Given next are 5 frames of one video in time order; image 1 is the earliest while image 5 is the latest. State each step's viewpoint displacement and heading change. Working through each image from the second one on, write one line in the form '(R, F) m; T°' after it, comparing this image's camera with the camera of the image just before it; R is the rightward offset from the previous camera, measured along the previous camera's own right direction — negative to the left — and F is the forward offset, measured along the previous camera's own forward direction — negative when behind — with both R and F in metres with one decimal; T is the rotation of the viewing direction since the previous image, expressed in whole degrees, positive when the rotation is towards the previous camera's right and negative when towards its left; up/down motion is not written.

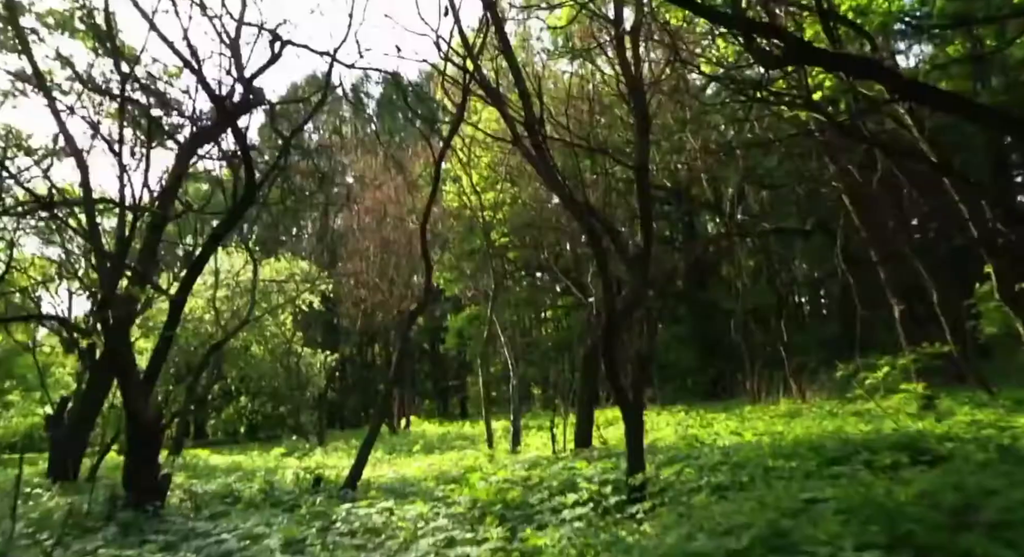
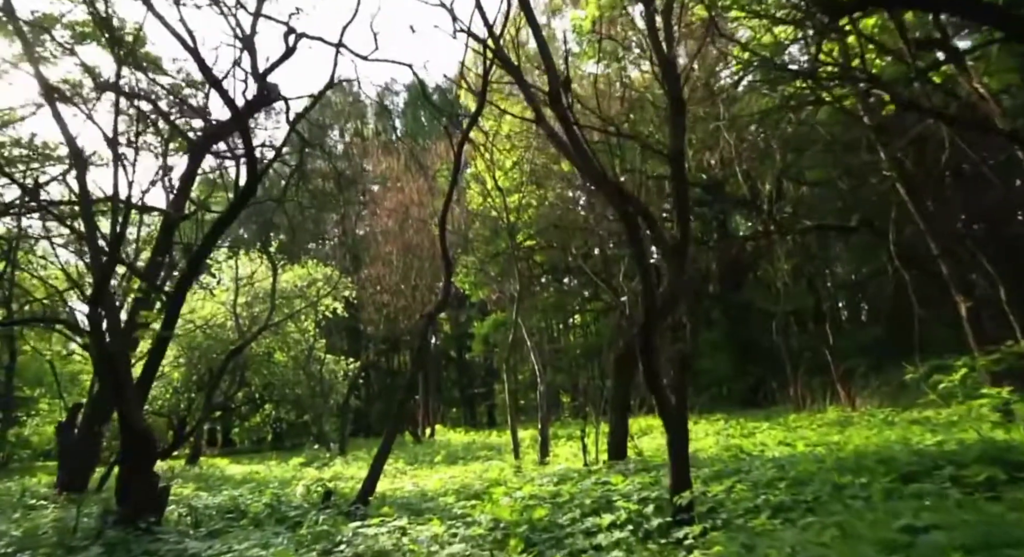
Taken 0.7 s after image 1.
(0.0, +0.7) m; -2°
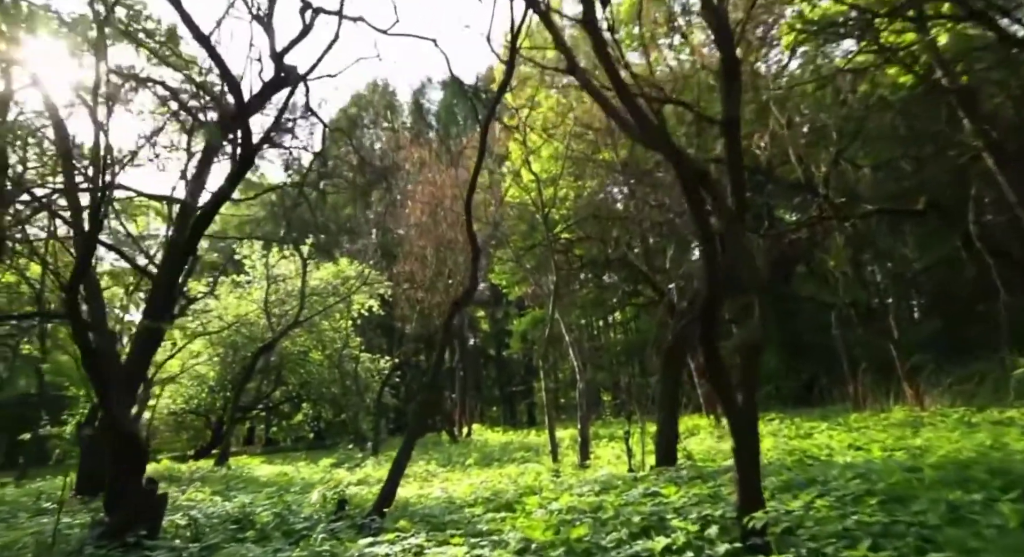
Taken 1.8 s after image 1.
(+0.1, +0.8) m; -3°
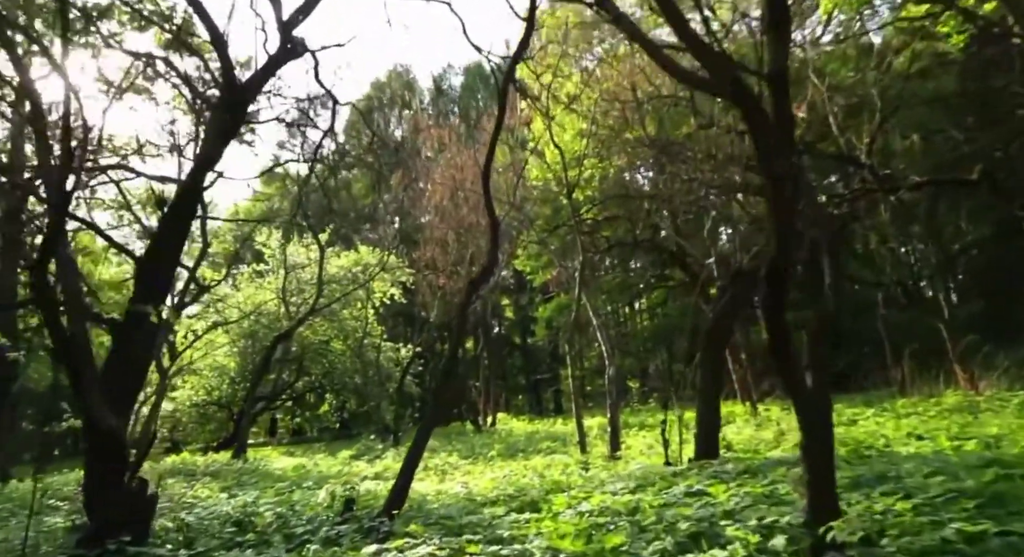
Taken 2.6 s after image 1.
(0.0, +0.7) m; -2°
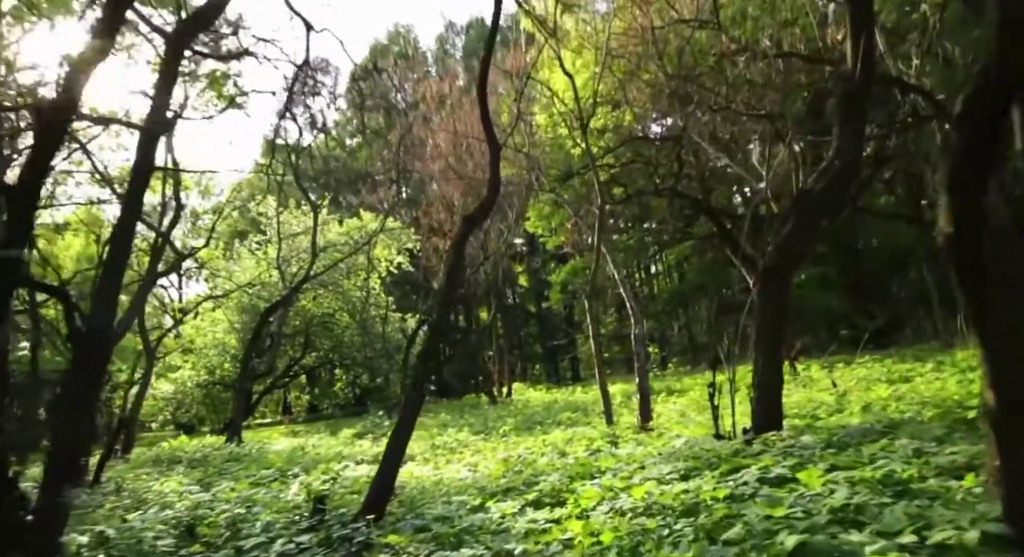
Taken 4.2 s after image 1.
(0.0, +1.4) m; -1°
